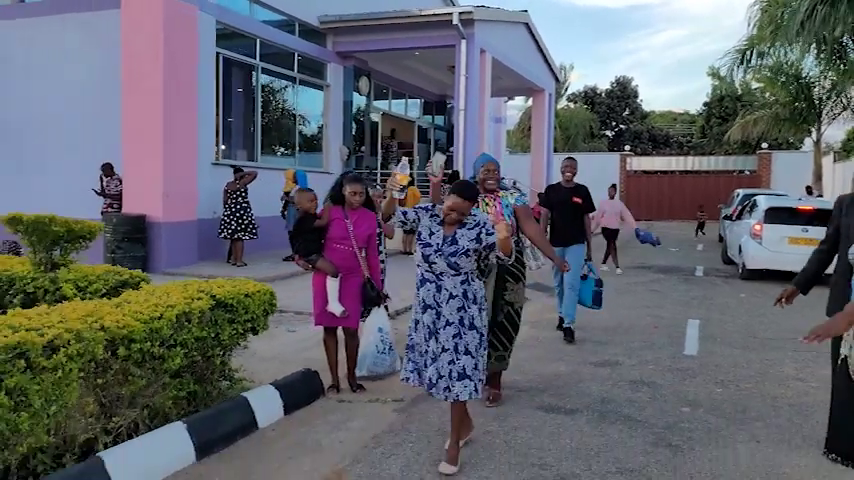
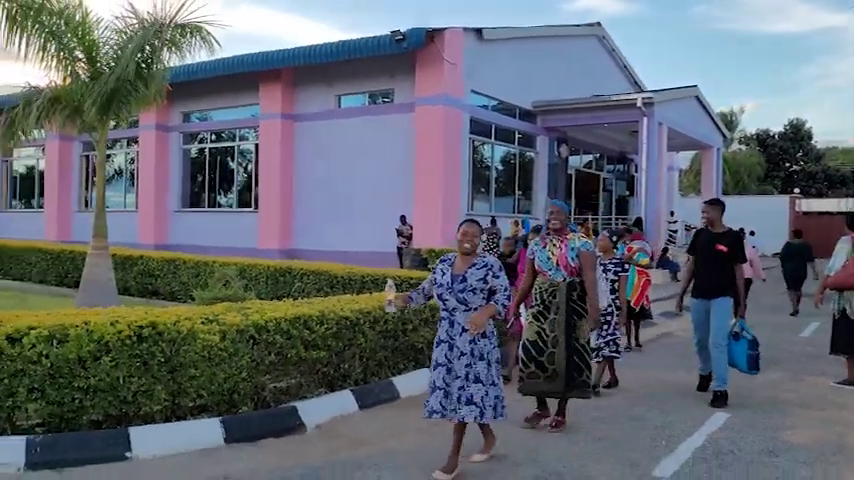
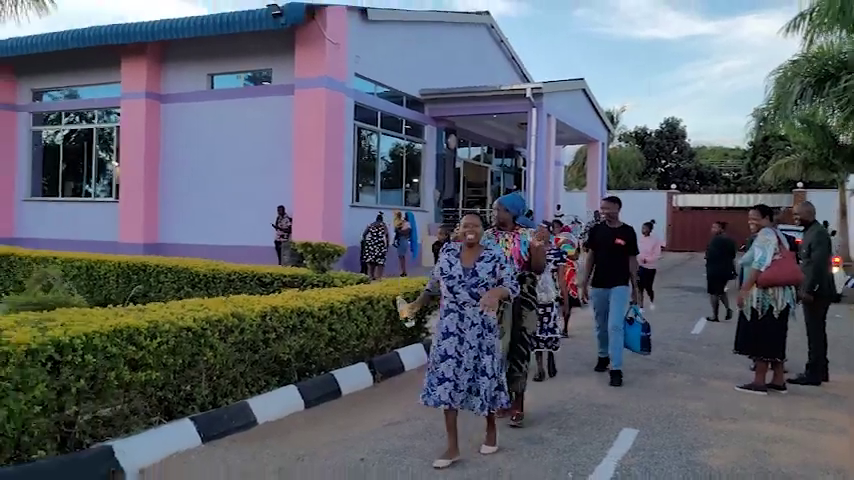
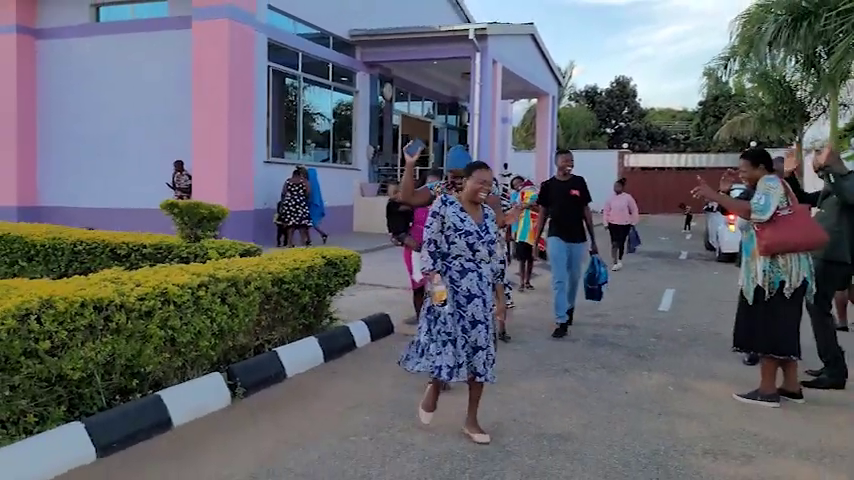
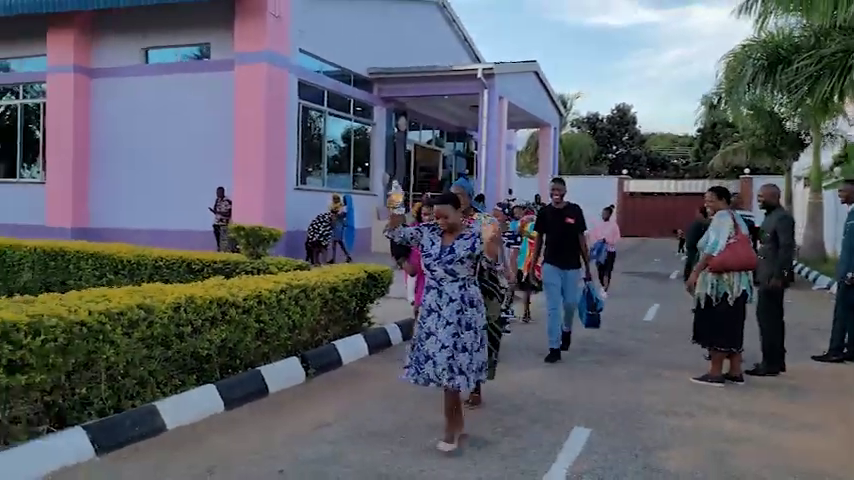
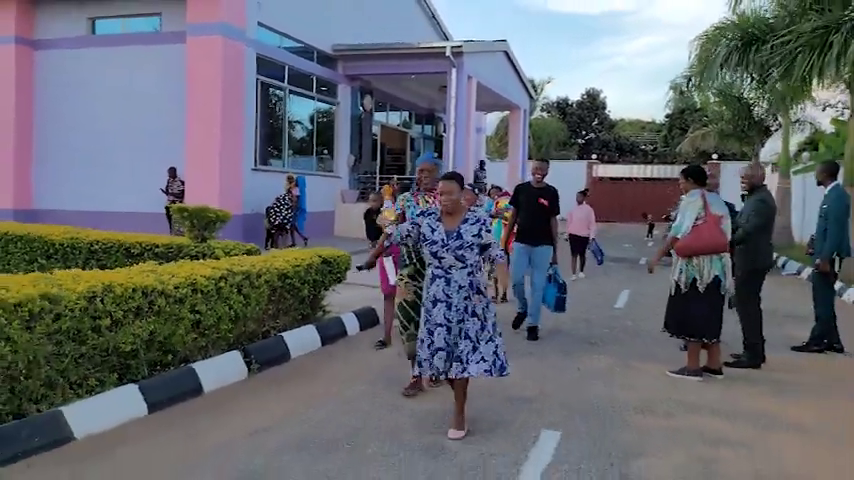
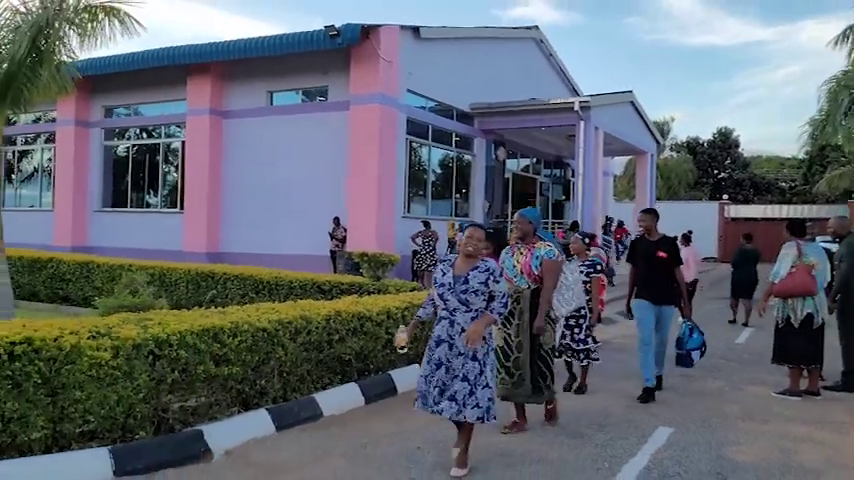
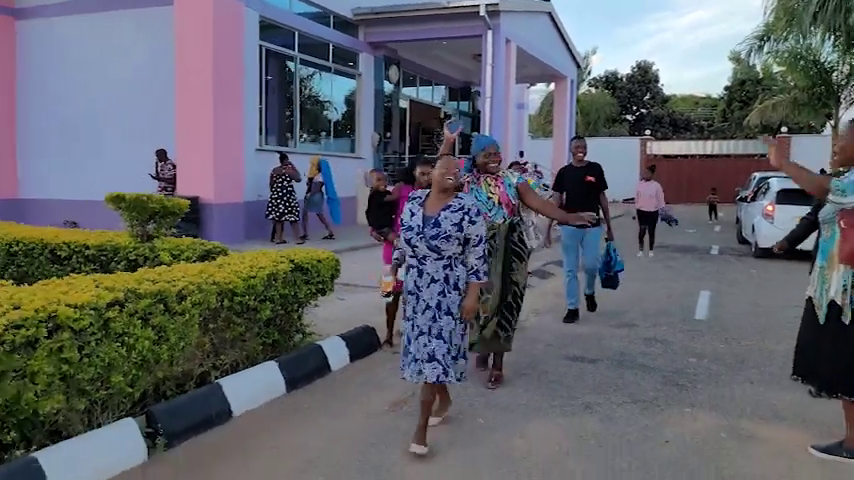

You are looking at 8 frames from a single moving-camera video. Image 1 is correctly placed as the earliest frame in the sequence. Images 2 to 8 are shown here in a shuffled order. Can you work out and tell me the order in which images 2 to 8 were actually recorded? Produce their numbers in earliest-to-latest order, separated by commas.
8, 4, 6, 5, 3, 7, 2
